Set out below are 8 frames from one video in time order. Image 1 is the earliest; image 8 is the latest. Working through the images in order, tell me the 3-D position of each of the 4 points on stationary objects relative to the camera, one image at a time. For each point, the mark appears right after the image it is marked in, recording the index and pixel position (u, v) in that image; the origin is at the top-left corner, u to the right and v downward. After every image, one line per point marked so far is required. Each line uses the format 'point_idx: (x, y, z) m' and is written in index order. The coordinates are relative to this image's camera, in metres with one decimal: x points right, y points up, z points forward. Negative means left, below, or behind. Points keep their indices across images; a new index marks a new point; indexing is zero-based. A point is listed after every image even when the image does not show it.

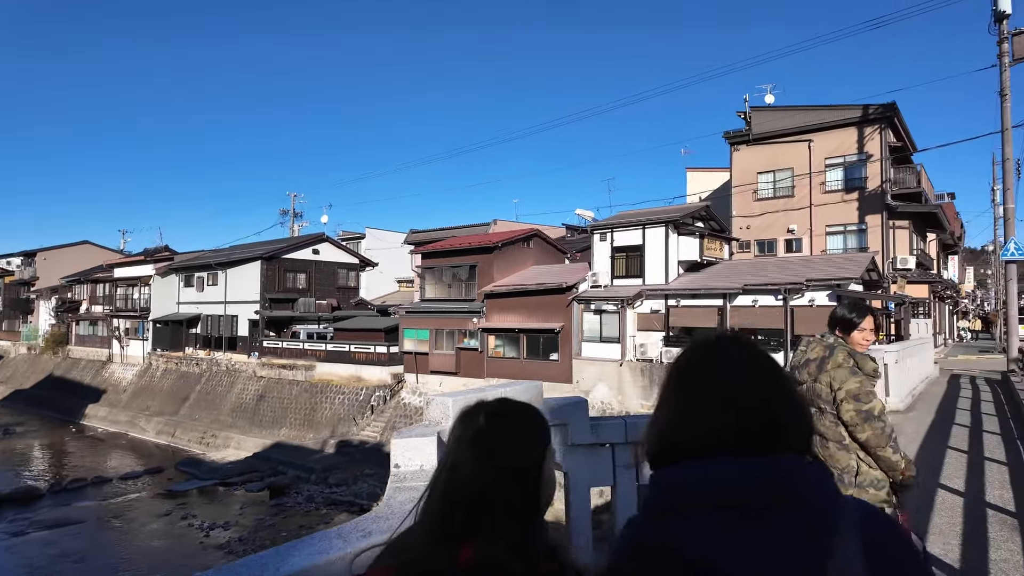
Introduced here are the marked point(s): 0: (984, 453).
0: (+4.7, -1.6, +5.9) m
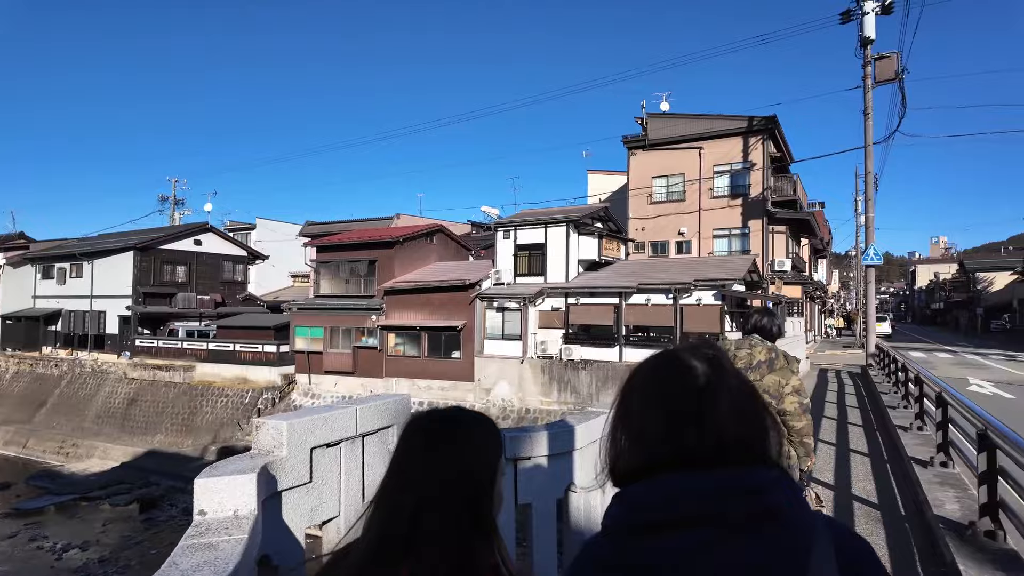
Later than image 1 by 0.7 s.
0: (+3.6, -1.6, +6.3) m
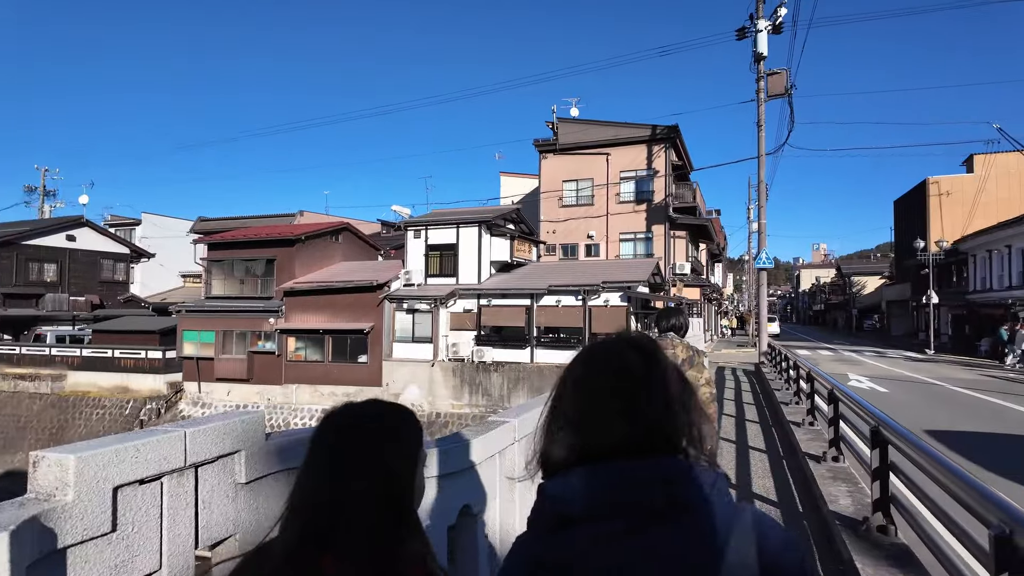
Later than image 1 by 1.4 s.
0: (+2.6, -1.7, +6.4) m
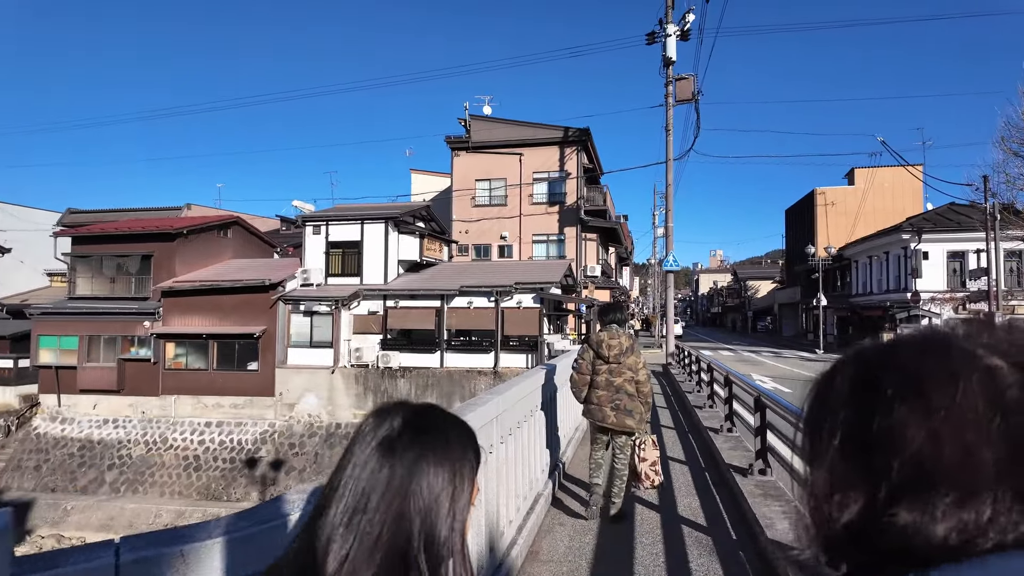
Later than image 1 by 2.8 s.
0: (+1.6, -1.6, +6.0) m
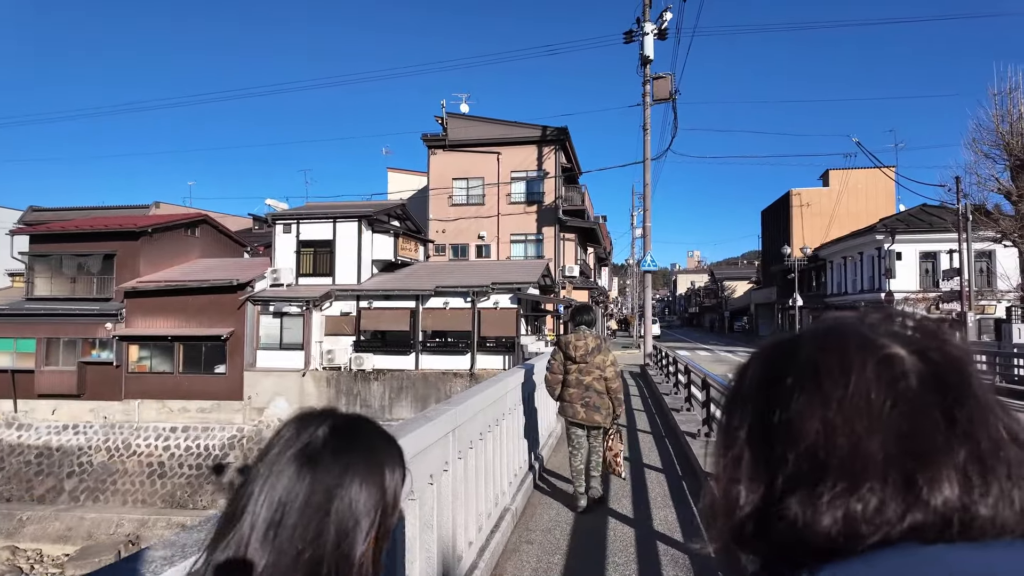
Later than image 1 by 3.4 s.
0: (+1.3, -1.6, +5.7) m
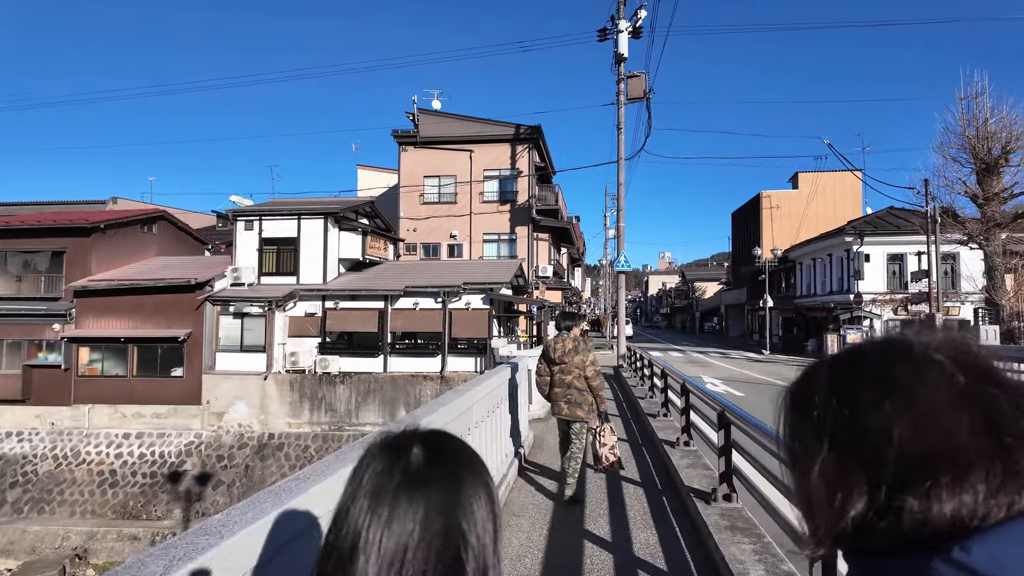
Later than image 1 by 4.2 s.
0: (+1.0, -1.7, +5.4) m
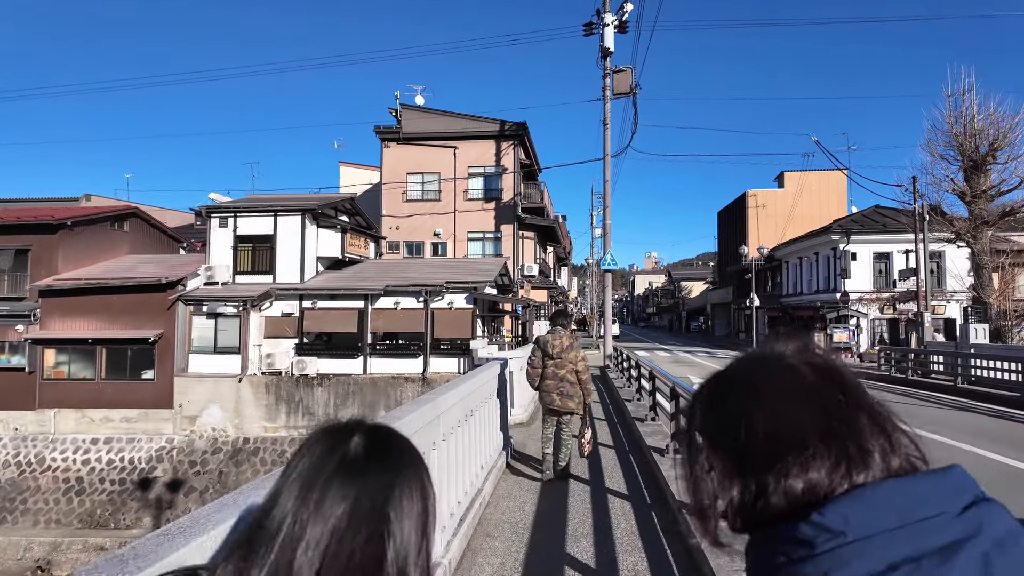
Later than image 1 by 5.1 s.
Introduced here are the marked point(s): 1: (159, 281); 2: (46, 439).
0: (+0.8, -1.6, +5.0) m
1: (-9.2, +0.2, +15.5) m
2: (-11.9, -3.9, +15.2) m
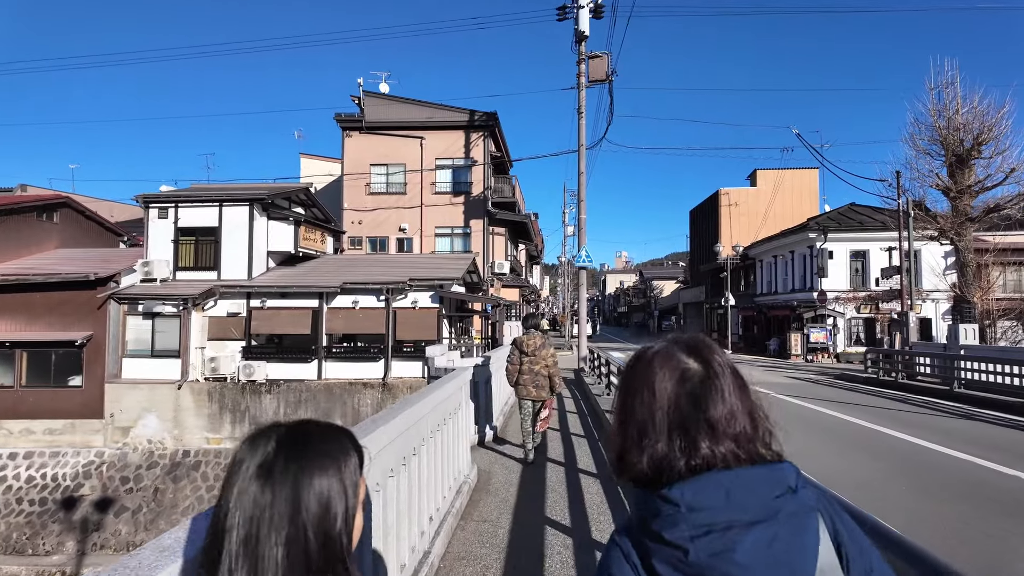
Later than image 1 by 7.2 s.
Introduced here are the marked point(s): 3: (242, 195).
0: (+0.5, -1.6, +3.9) m
1: (-10.0, +0.2, +14.0) m
2: (-12.7, -3.8, +13.5) m
3: (-7.0, +2.4, +15.5) m
